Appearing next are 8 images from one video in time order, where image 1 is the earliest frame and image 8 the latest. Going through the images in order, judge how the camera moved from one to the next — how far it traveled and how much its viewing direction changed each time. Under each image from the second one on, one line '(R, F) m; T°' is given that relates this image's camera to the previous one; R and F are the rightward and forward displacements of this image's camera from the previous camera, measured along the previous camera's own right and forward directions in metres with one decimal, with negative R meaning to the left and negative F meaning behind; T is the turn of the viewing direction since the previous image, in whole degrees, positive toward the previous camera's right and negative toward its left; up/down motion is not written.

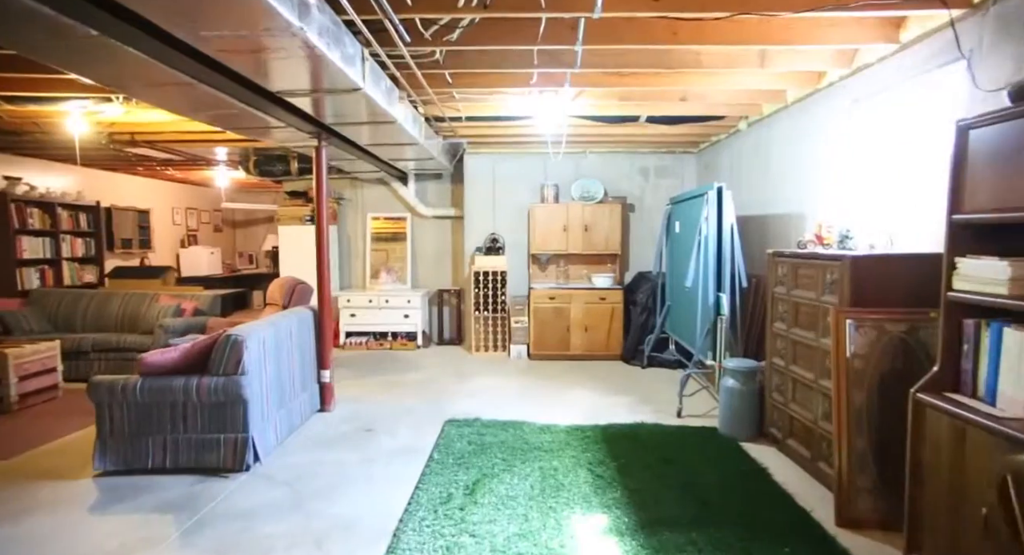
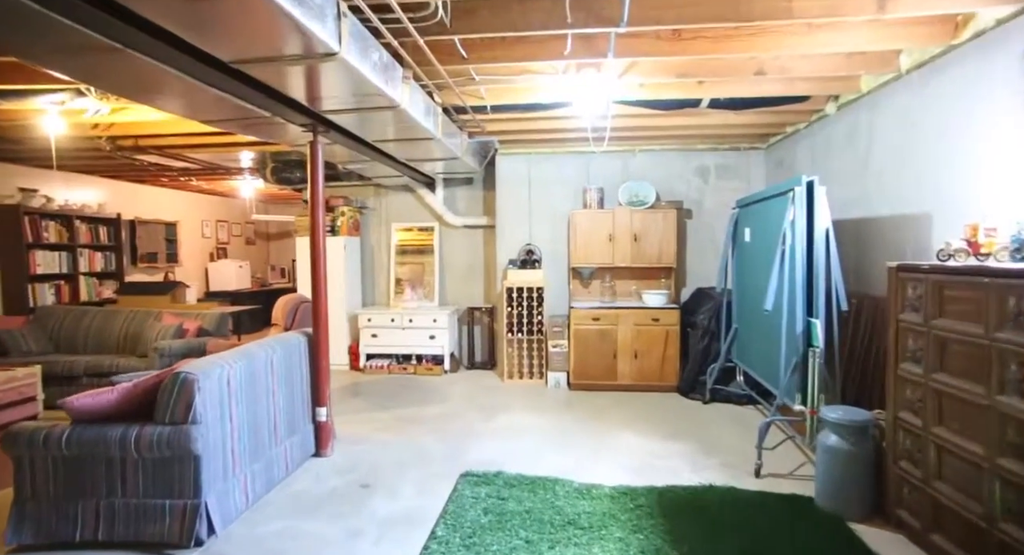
(+0.1, +0.7) m; -5°
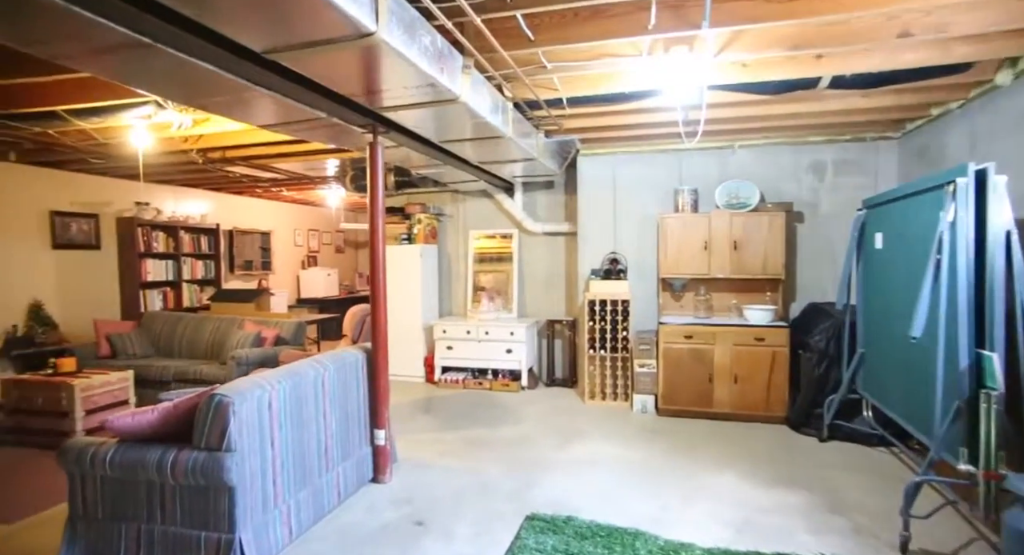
(+0.1, +0.4) m; -10°
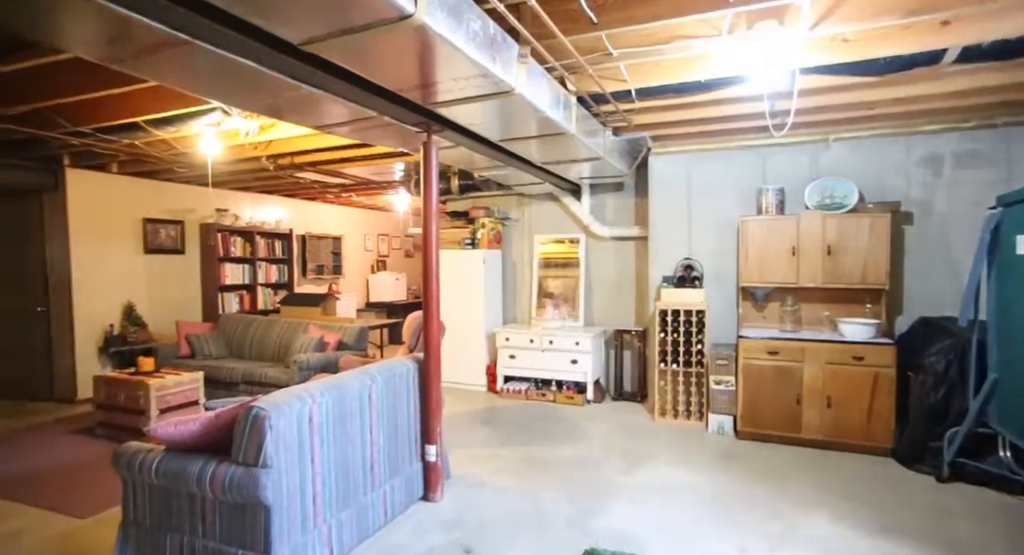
(0.0, +0.2) m; -8°
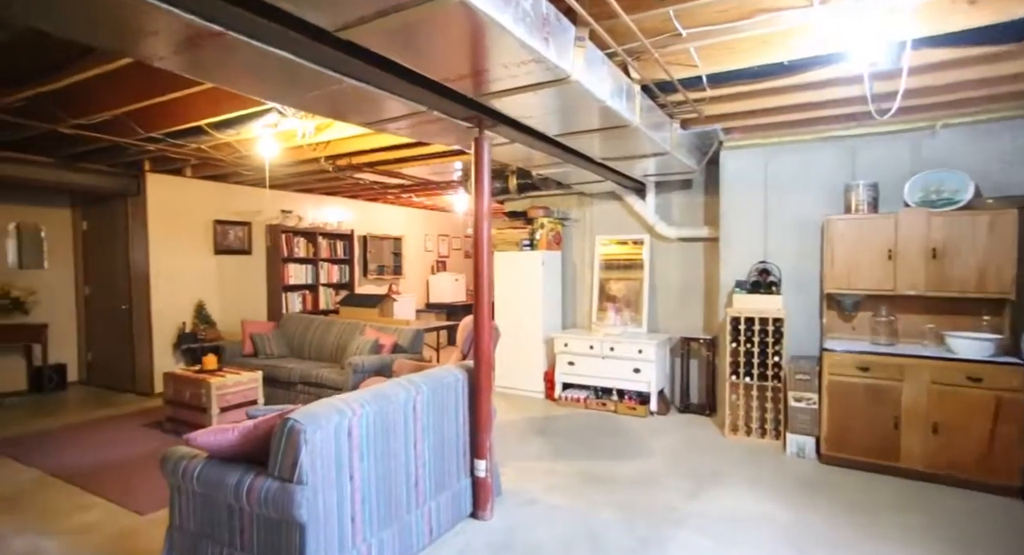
(0.0, +0.2) m; -7°
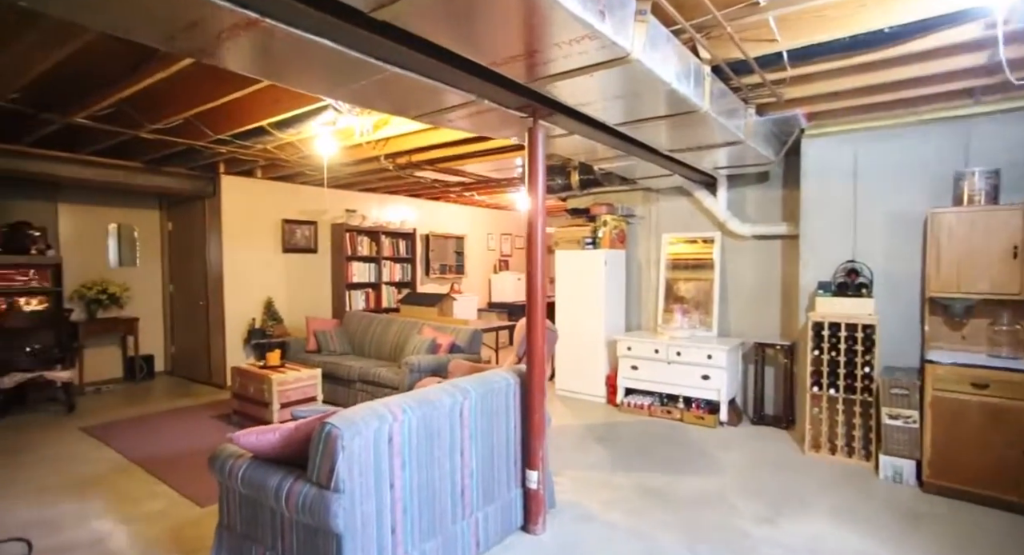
(0.0, +0.2) m; -7°
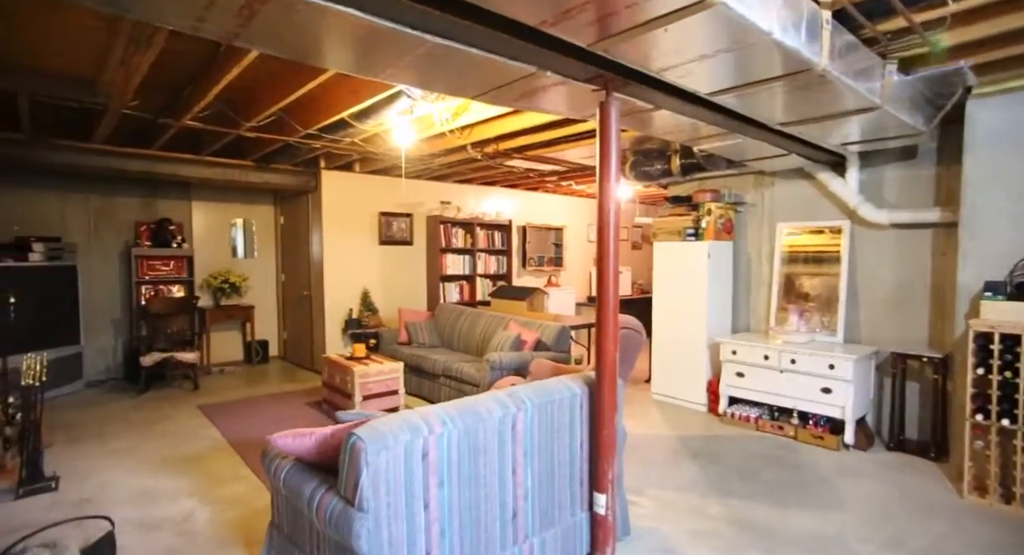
(+0.2, +0.3) m; -12°
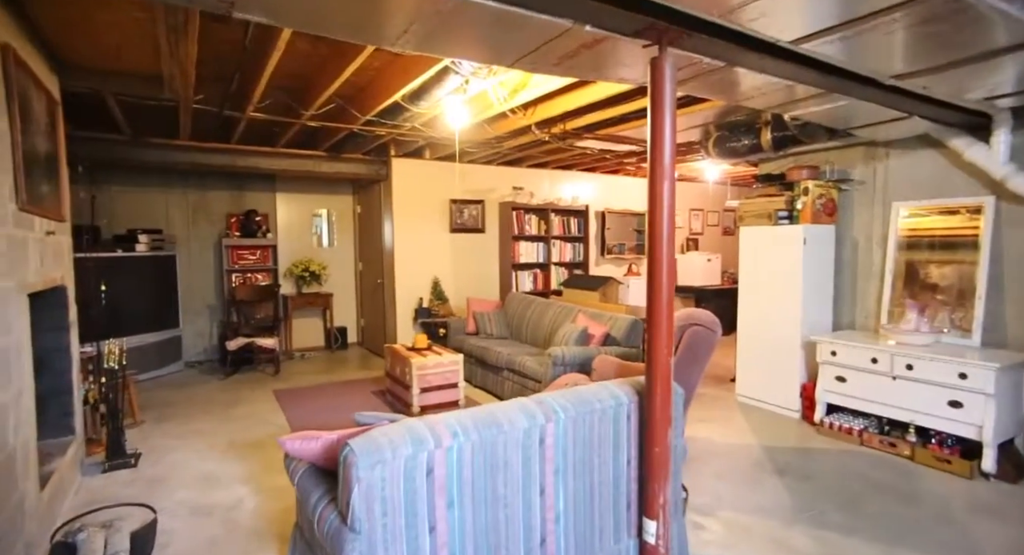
(+0.2, +0.3) m; -10°
